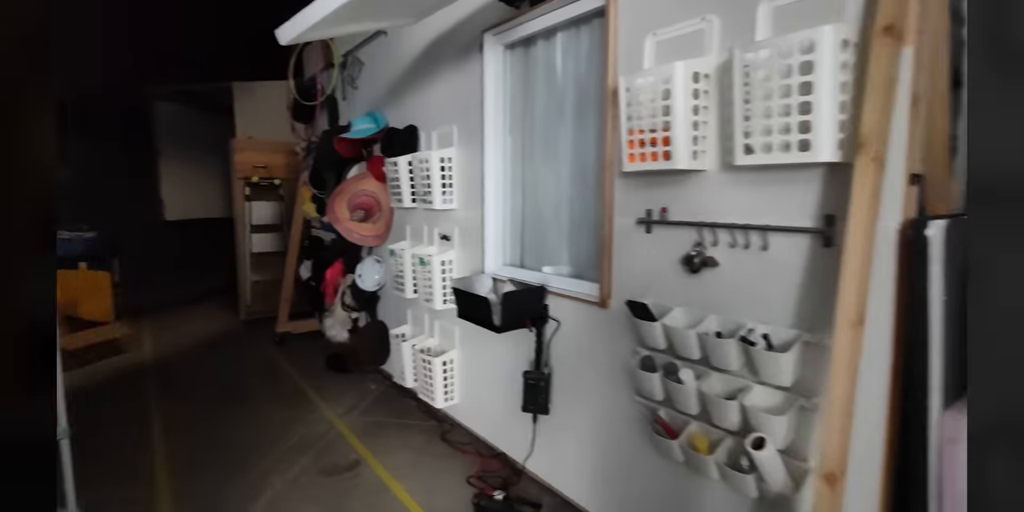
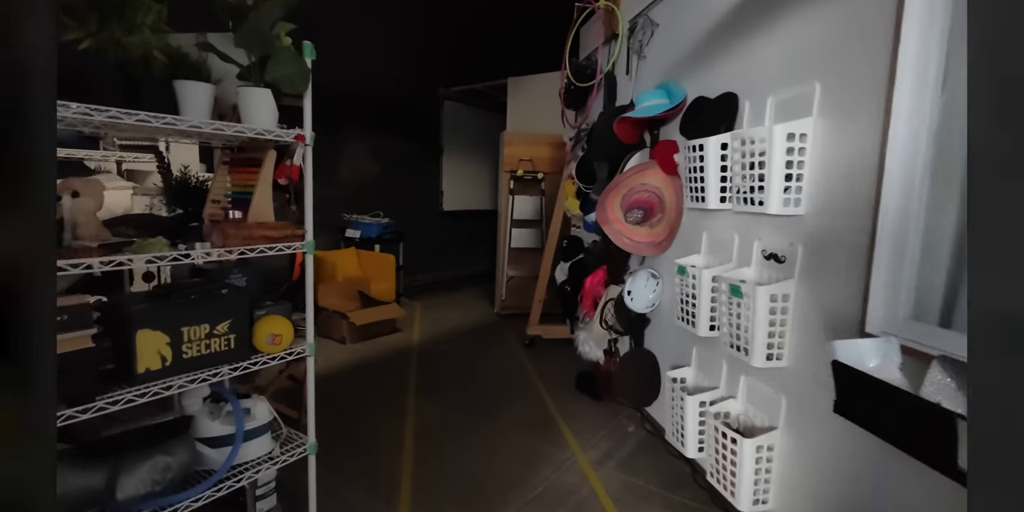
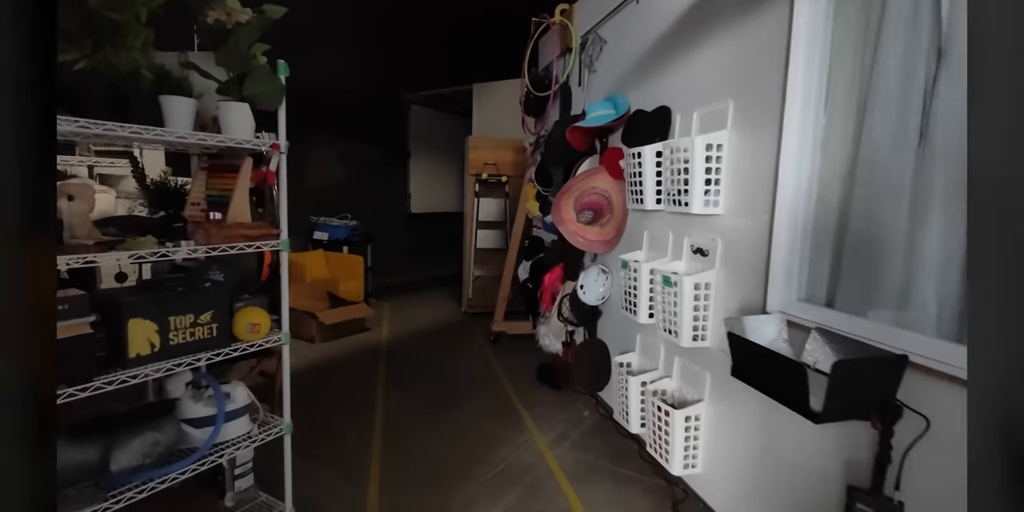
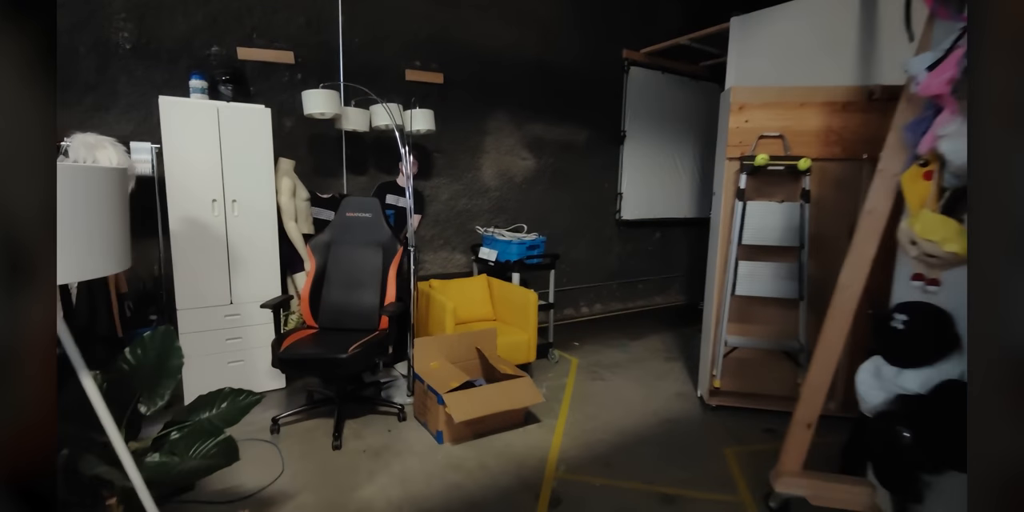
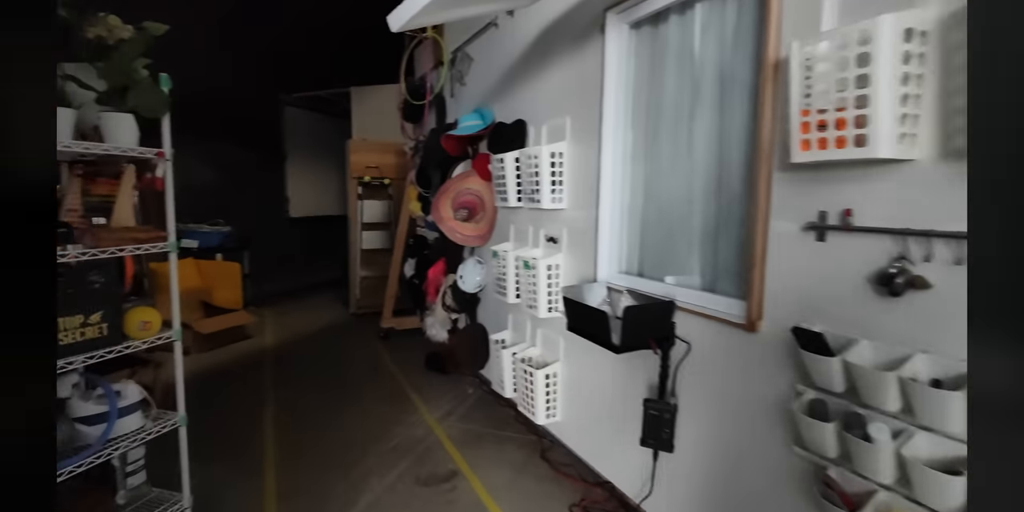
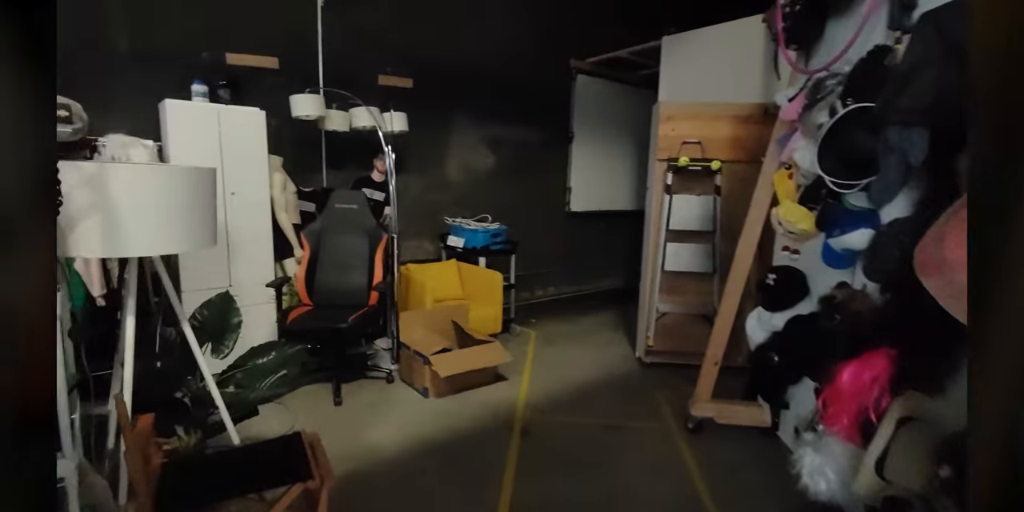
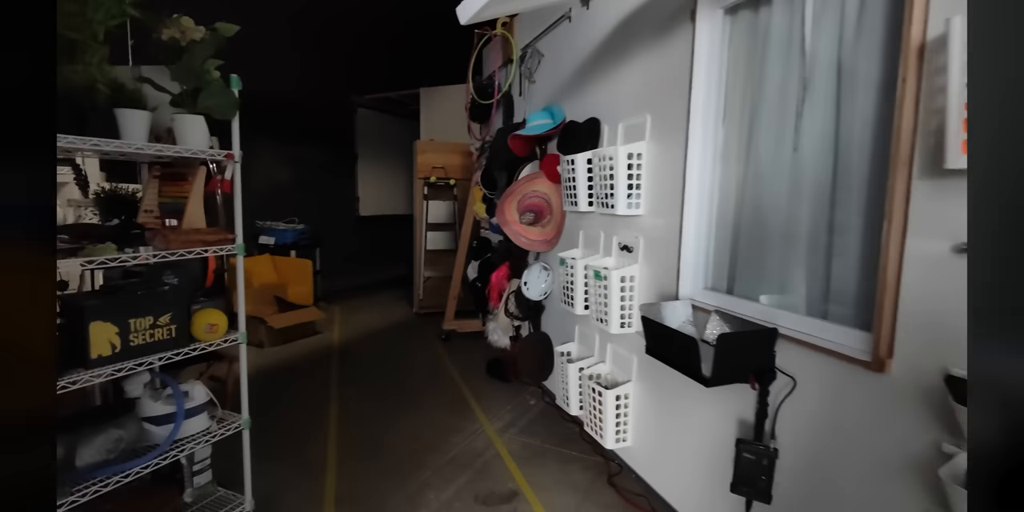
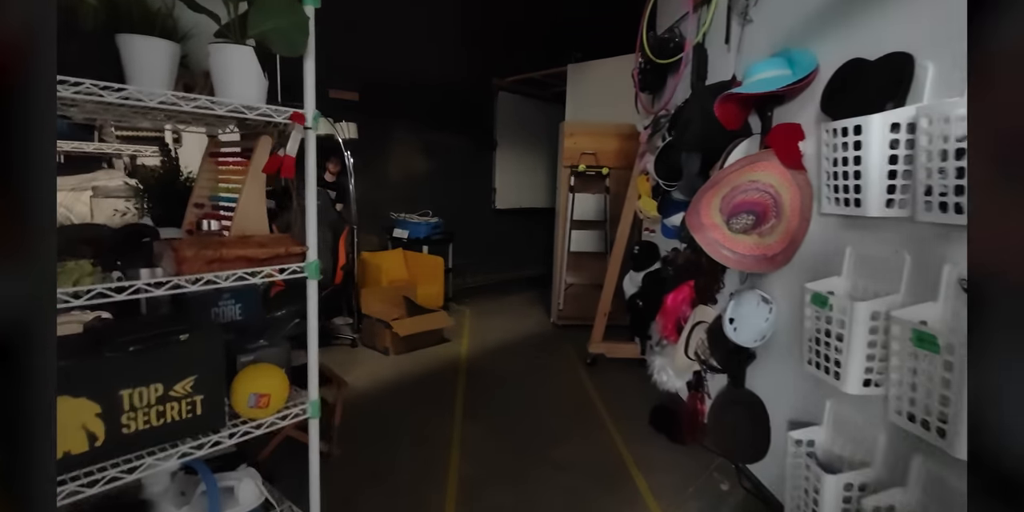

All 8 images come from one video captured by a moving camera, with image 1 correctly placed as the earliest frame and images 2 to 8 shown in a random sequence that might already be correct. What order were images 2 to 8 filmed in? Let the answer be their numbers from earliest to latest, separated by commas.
5, 7, 3, 2, 8, 6, 4
